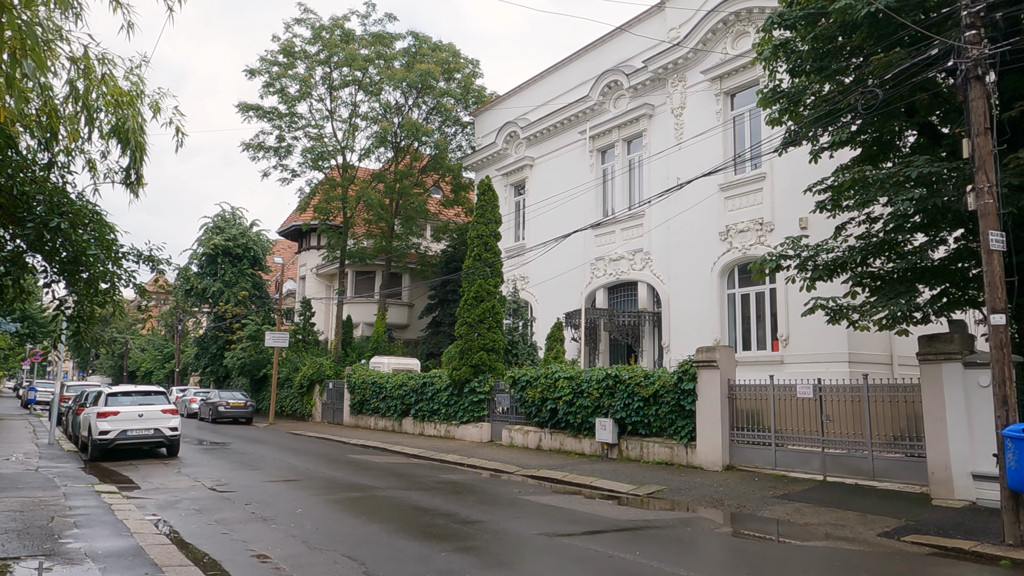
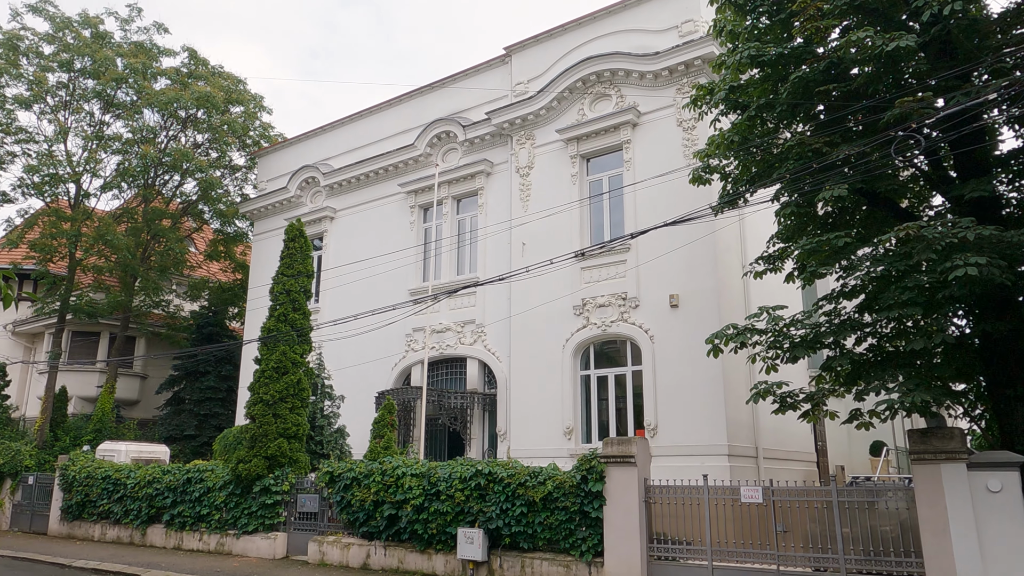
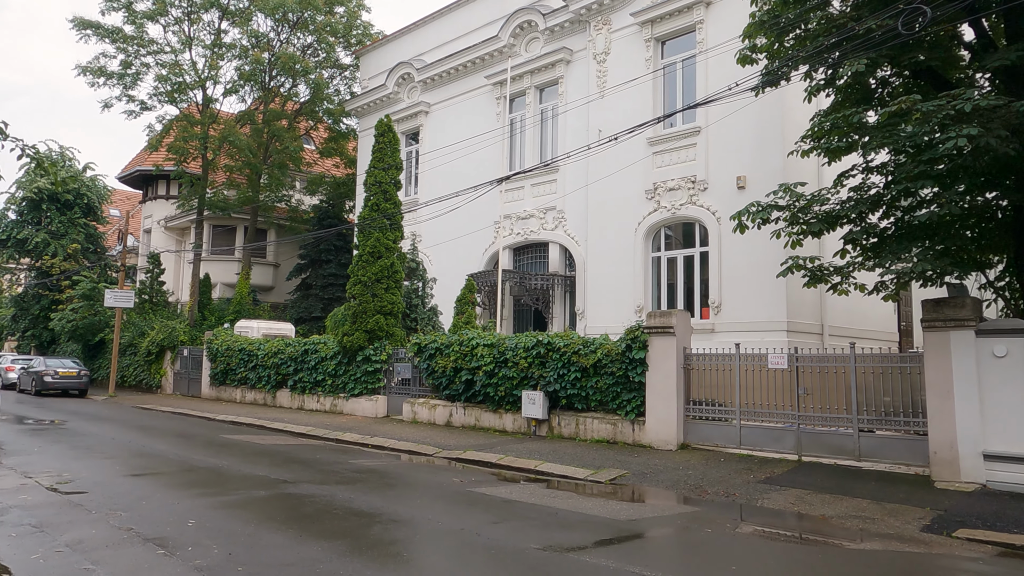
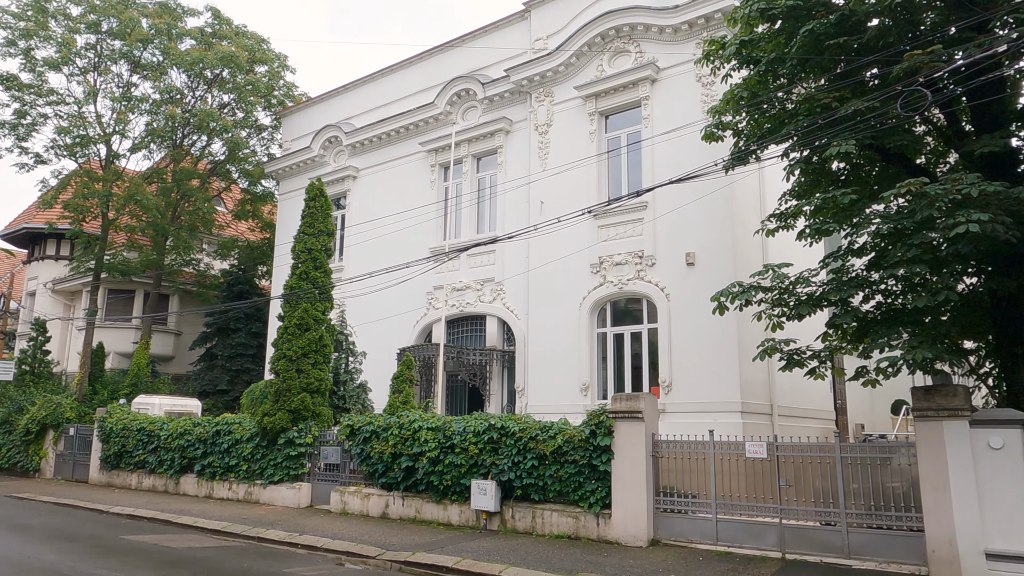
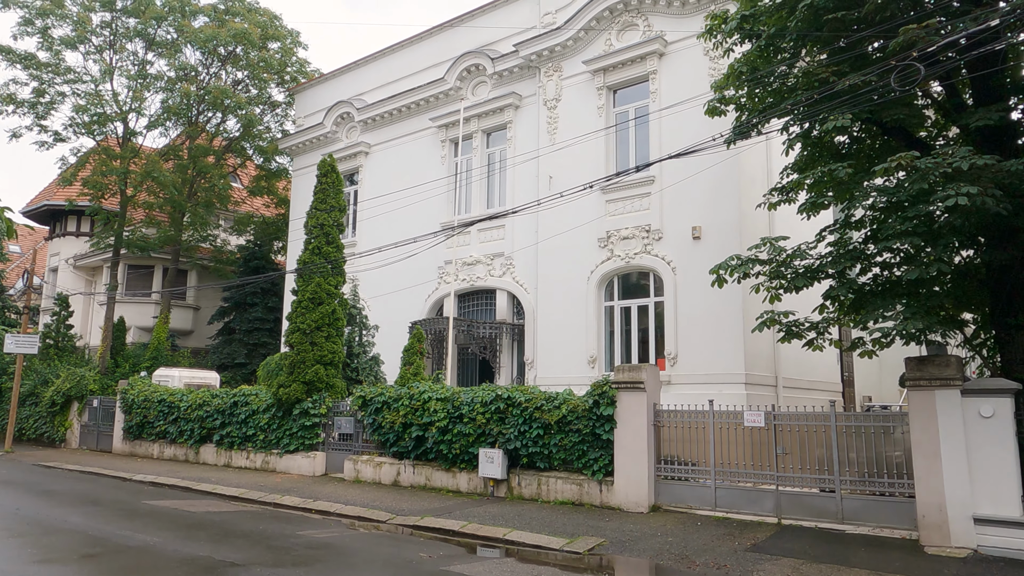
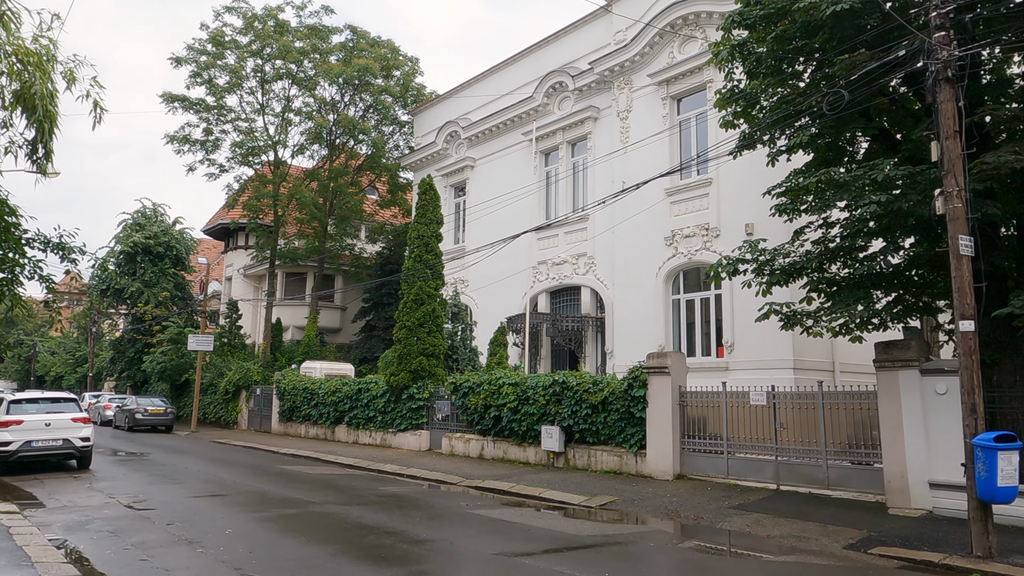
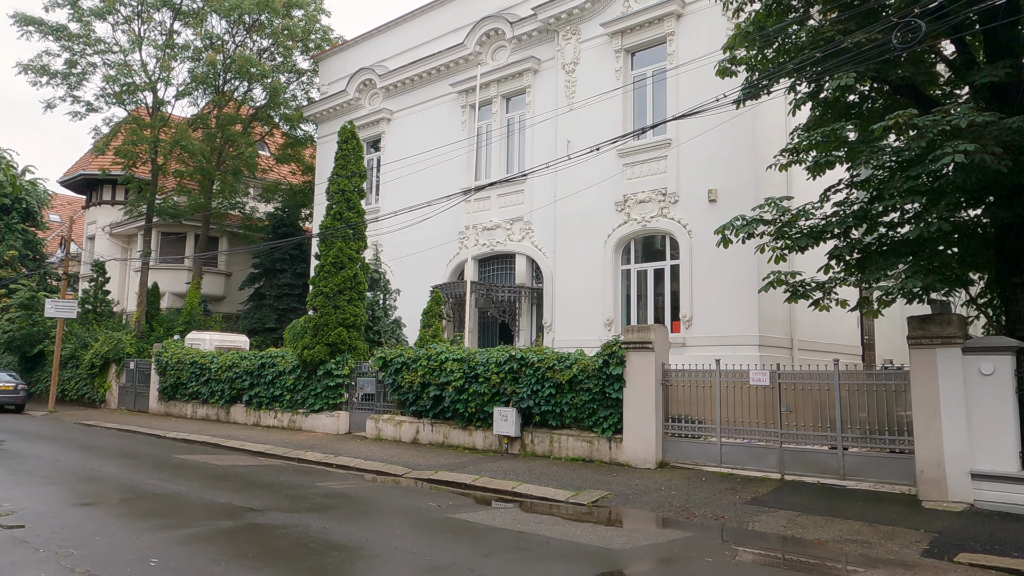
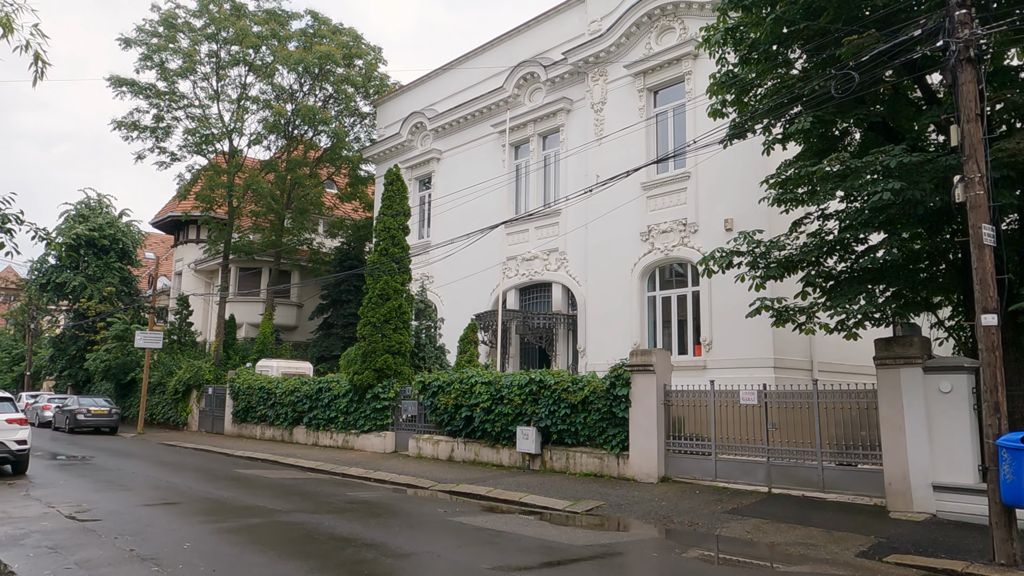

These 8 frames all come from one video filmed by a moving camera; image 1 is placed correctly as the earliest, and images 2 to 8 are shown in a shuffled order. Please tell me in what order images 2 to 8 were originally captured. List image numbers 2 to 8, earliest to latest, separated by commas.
6, 8, 3, 7, 5, 4, 2
